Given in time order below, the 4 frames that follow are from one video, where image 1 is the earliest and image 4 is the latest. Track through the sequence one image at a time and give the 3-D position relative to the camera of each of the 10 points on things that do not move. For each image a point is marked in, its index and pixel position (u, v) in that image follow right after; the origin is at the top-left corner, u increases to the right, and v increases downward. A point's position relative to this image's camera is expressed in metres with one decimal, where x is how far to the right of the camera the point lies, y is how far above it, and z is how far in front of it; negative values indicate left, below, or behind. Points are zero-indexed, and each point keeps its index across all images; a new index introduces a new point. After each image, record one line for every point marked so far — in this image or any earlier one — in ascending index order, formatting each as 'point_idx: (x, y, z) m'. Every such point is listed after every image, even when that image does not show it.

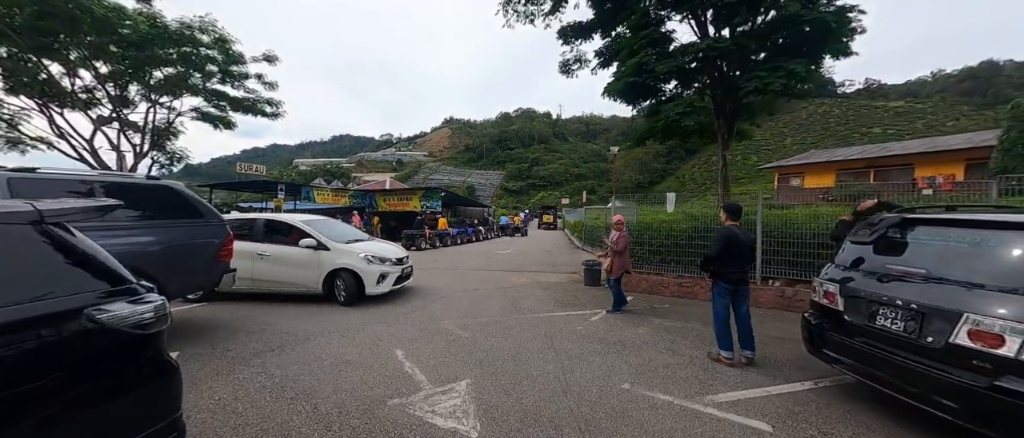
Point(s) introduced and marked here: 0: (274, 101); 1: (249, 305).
0: (-11.3, +5.6, +17.7) m
1: (-4.3, -1.4, +6.0) m
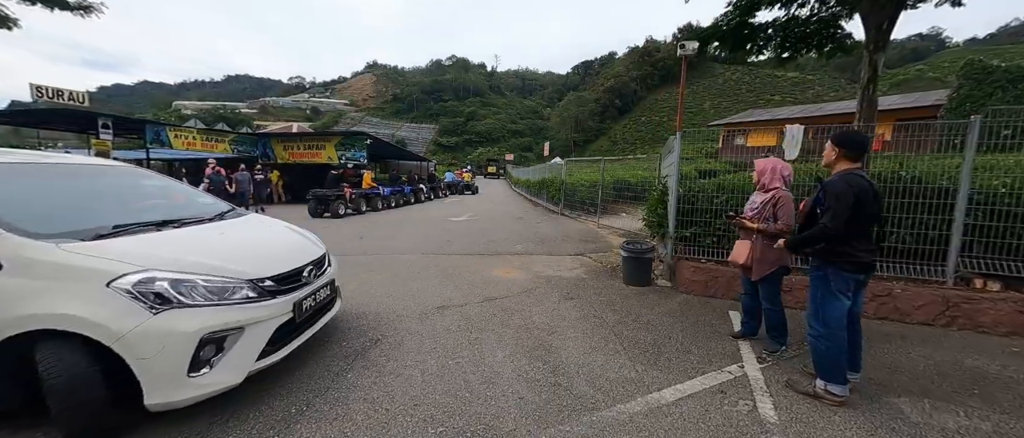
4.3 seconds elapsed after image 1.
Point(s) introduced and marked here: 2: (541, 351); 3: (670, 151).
0: (-12.9, +7.0, +11.0) m
1: (-3.9, -1.1, +1.7) m
2: (+0.2, -1.1, +3.0) m
3: (+2.4, +1.0, +5.6) m
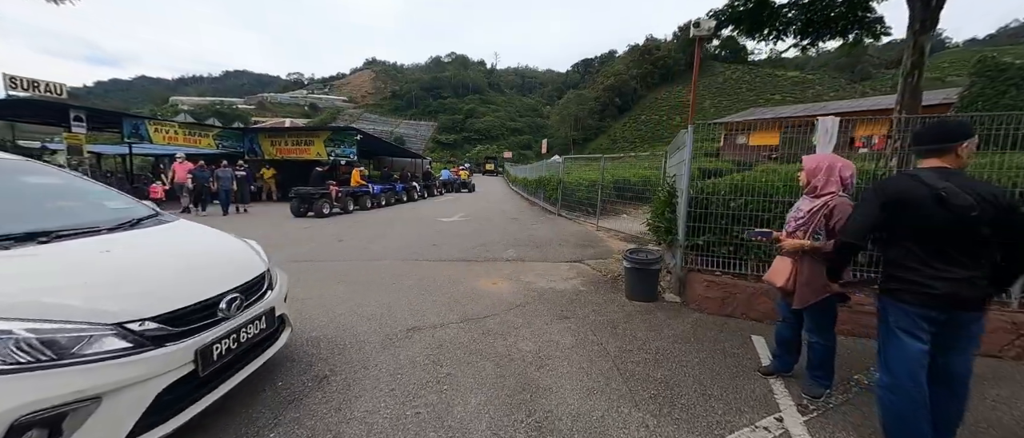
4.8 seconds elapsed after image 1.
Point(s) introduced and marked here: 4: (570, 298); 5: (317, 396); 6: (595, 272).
0: (-13.0, +7.1, +10.3) m
1: (-4.0, -1.2, +1.1) m
2: (+0.1, -1.1, +2.4) m
3: (+2.2, +1.0, +5.0) m
4: (+0.7, -0.9, +4.3) m
5: (-1.2, -1.1, +2.4) m
6: (+1.2, -0.8, +5.4) m
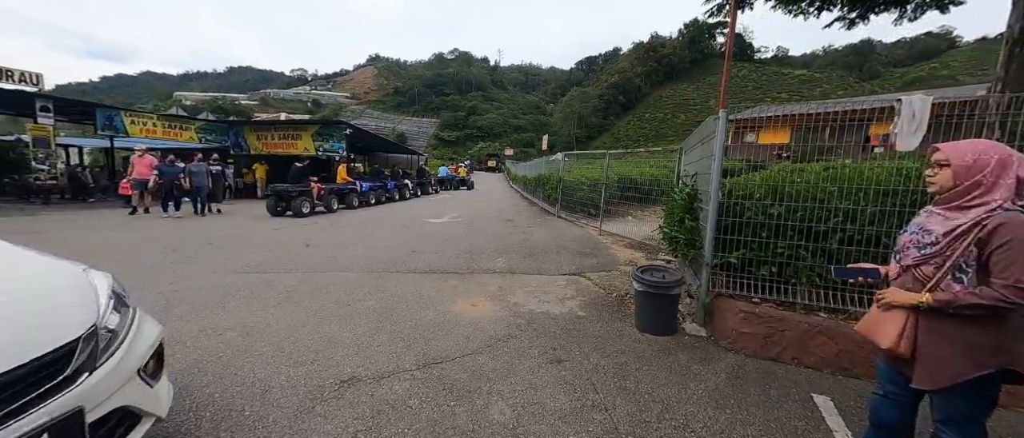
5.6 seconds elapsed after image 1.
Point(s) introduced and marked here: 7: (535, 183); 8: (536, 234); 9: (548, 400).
0: (-13.1, +7.1, +9.4) m
1: (-4.2, -1.2, +0.2) m
2: (-0.1, -1.2, +1.5) m
3: (+2.1, +0.9, +4.0) m
4: (+0.5, -1.0, +3.4) m
5: (-1.4, -1.2, +1.5) m
6: (+1.0, -0.8, +4.5) m
7: (+1.0, +1.6, +16.1) m
8: (+0.5, -0.3, +8.1) m
9: (+0.2, -1.1, +2.3) m
